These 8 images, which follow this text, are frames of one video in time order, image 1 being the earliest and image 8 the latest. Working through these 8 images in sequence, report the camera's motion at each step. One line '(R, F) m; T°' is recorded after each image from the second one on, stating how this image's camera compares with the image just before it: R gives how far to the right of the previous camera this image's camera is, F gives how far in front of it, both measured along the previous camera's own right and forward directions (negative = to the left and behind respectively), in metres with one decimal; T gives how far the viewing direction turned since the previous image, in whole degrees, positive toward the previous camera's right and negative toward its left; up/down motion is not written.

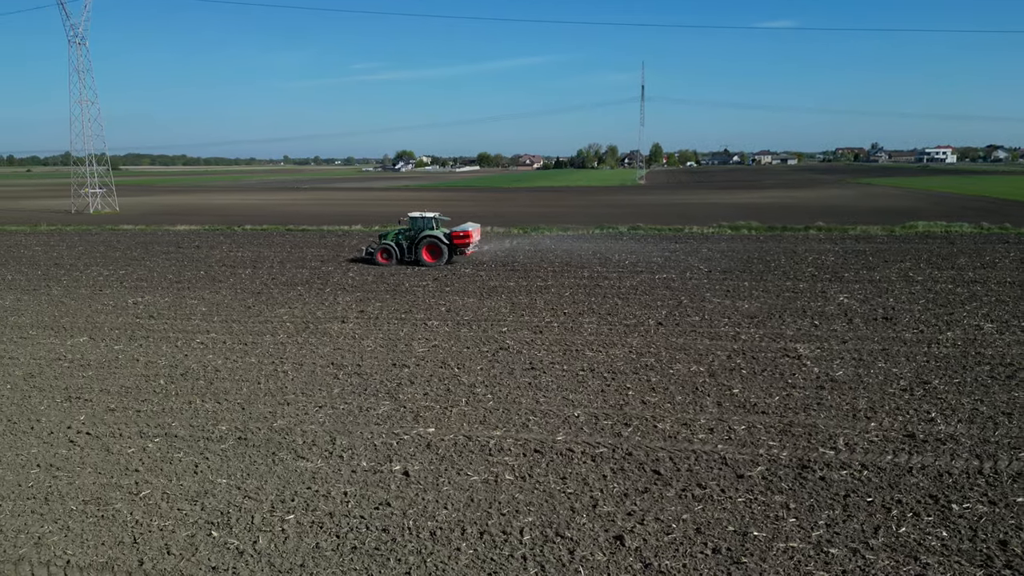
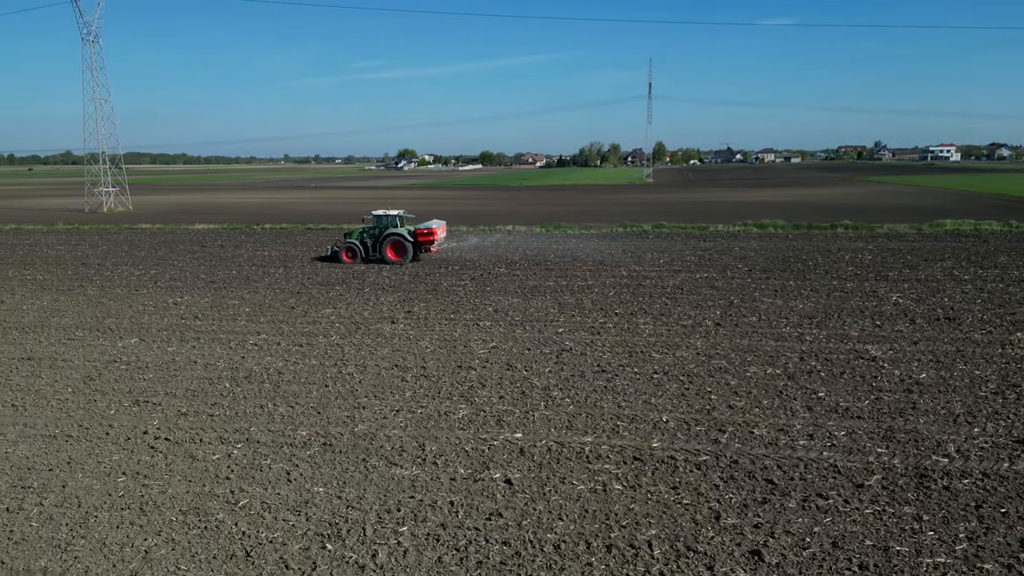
(-1.6, +0.3) m; 0°
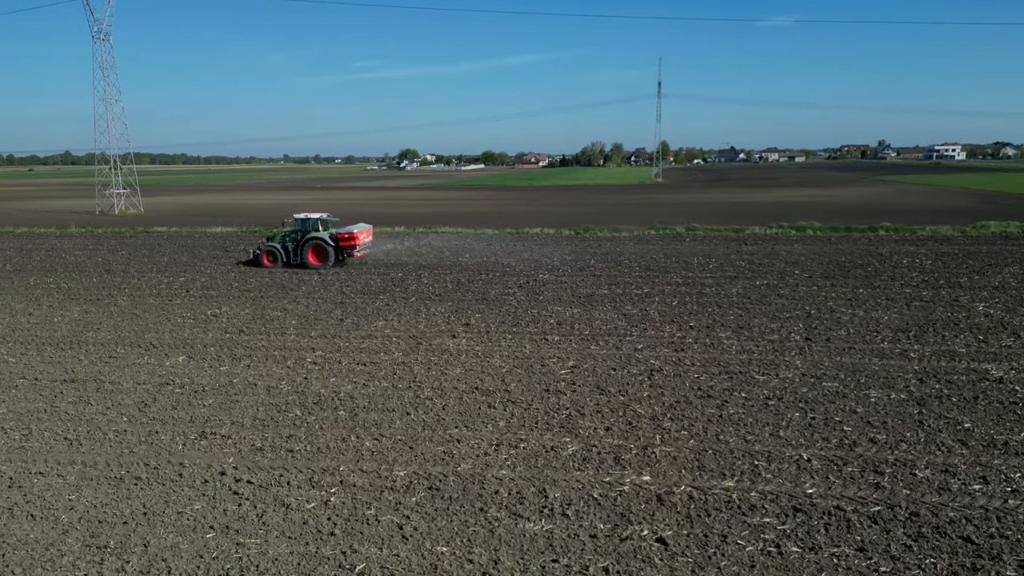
(-1.9, +0.9) m; 0°
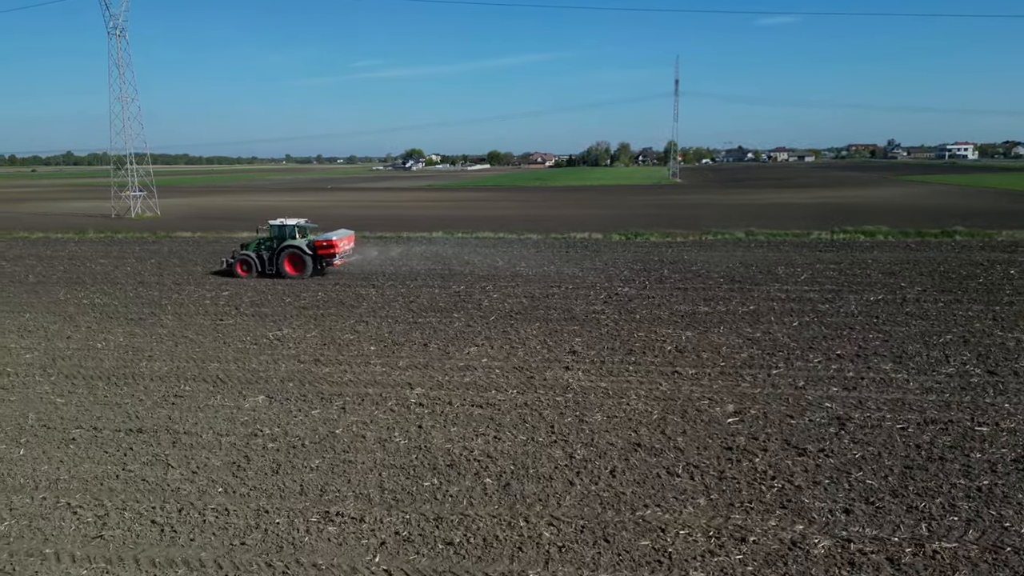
(-2.9, +1.8) m; 0°
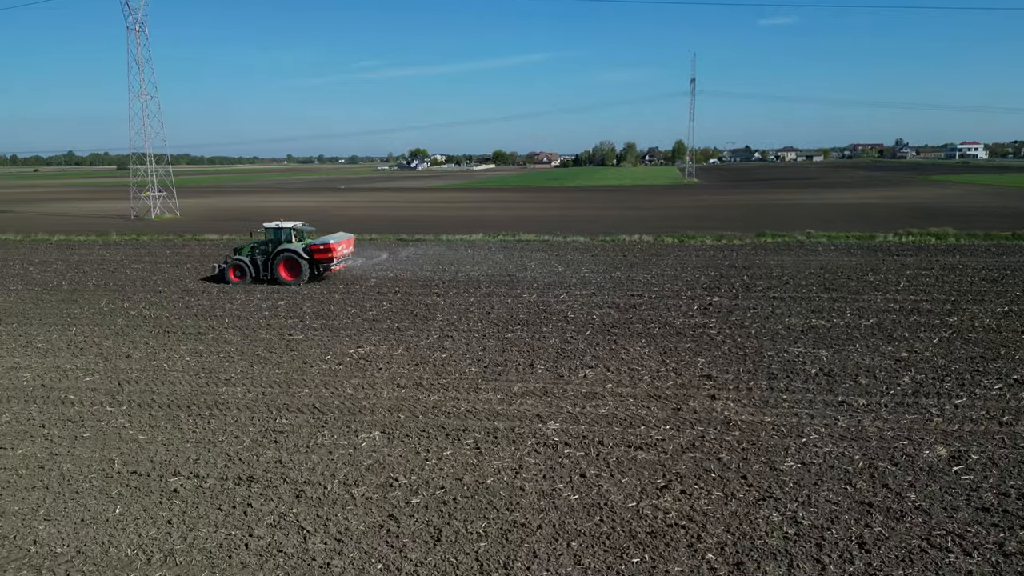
(-2.9, +1.4) m; 0°
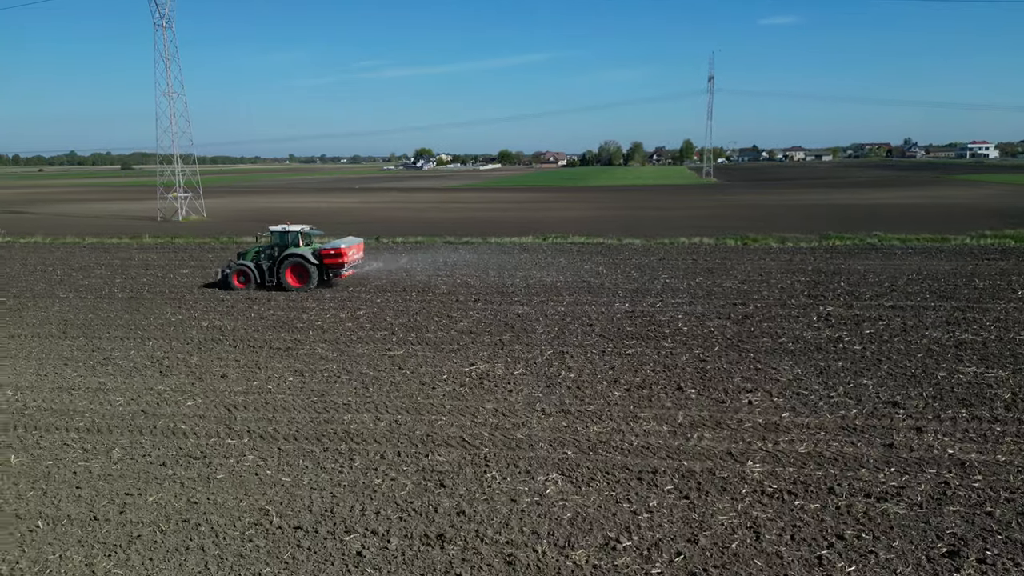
(-3.2, +1.2) m; 0°
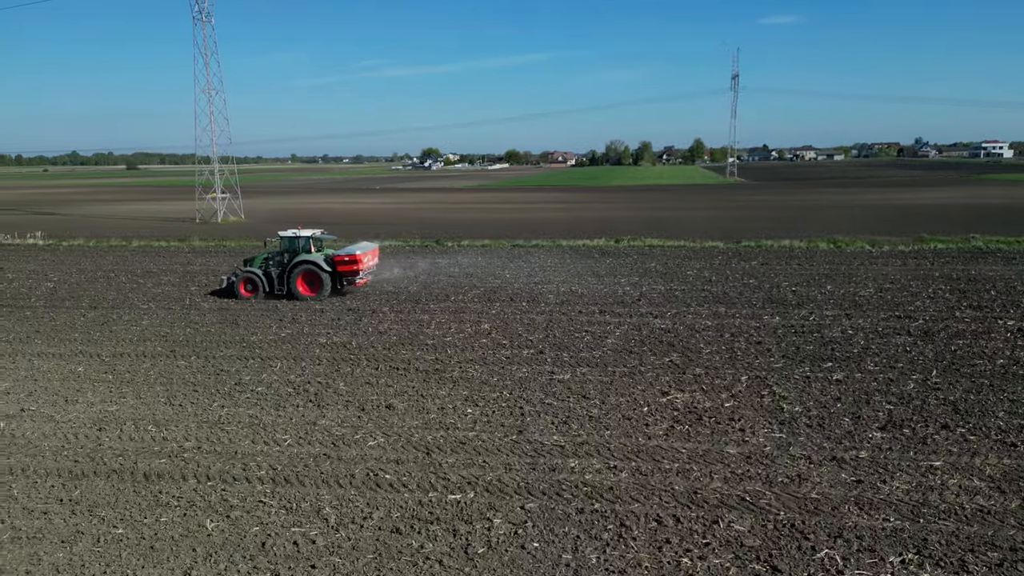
(-4.3, +1.5) m; 0°
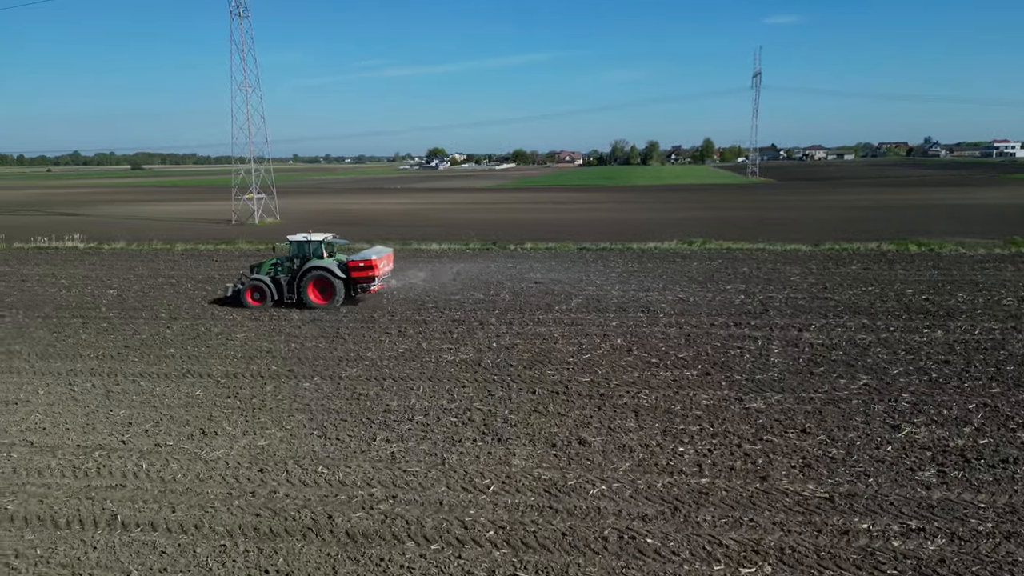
(-3.9, +1.3) m; 0°
